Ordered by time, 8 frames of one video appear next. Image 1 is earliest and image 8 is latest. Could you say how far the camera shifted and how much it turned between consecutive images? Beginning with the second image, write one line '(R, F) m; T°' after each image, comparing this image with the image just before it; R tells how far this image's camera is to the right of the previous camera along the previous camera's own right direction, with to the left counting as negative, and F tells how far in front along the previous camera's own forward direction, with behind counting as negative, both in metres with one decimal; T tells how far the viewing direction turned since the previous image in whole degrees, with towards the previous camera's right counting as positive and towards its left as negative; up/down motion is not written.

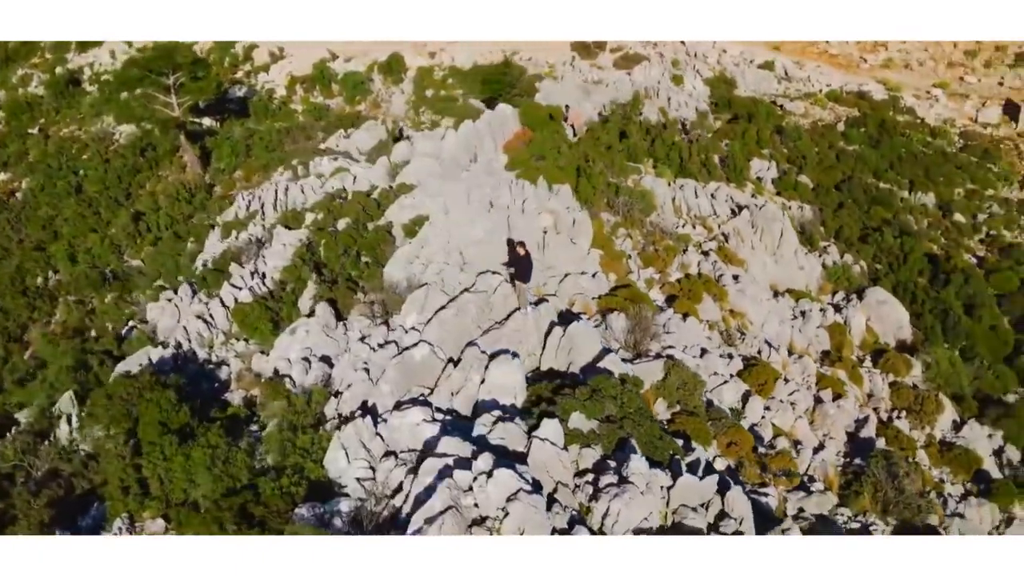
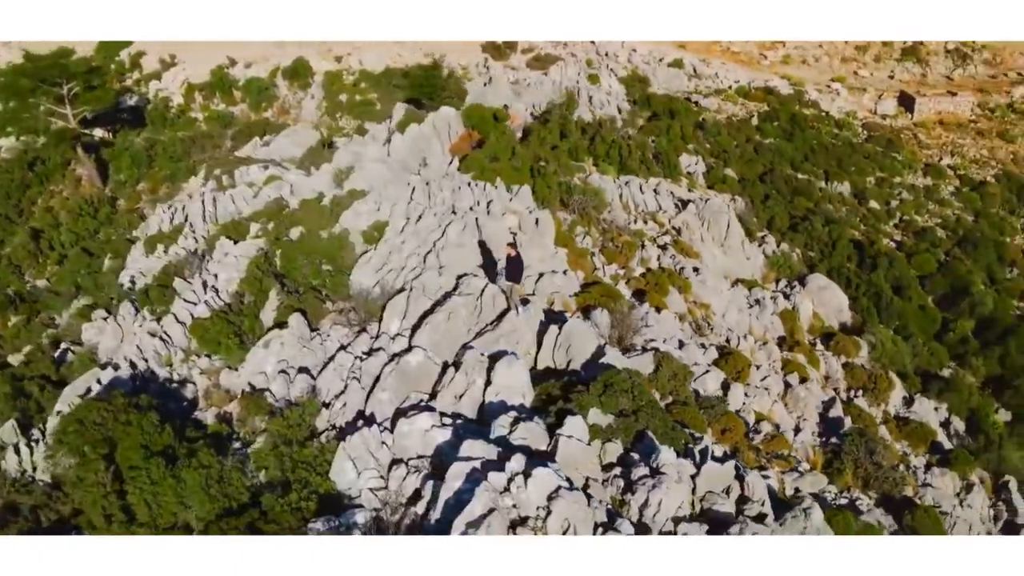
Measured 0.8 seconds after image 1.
(-1.6, 0.0) m; +7°
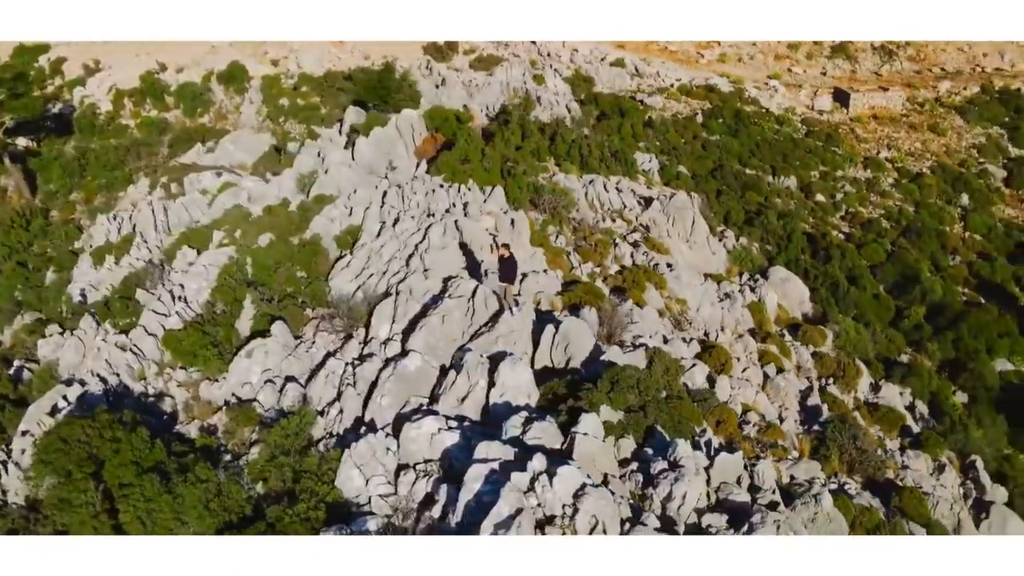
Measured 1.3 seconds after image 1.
(-1.0, 0.0) m; +5°
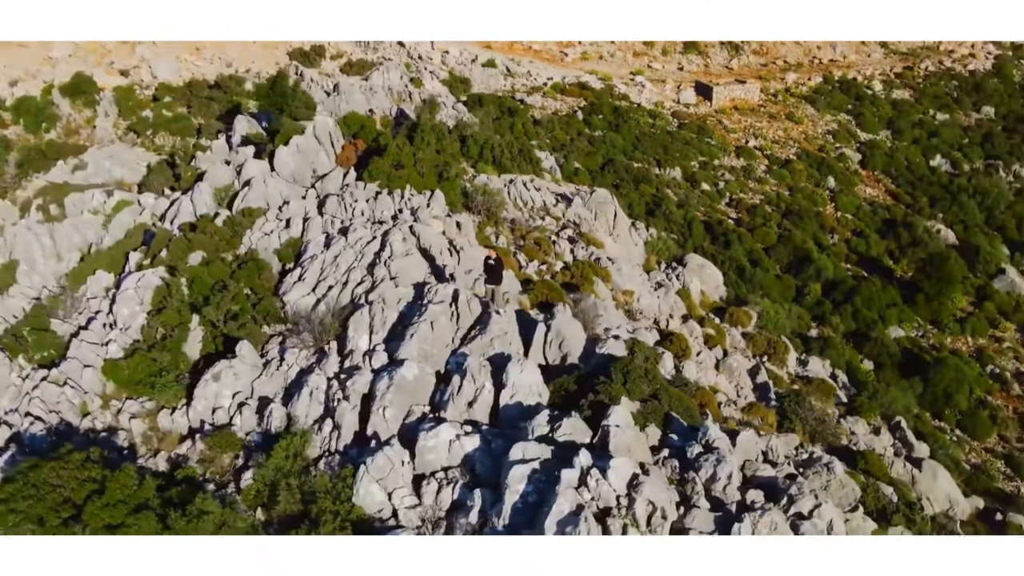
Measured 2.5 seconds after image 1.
(-2.4, +0.1) m; +10°
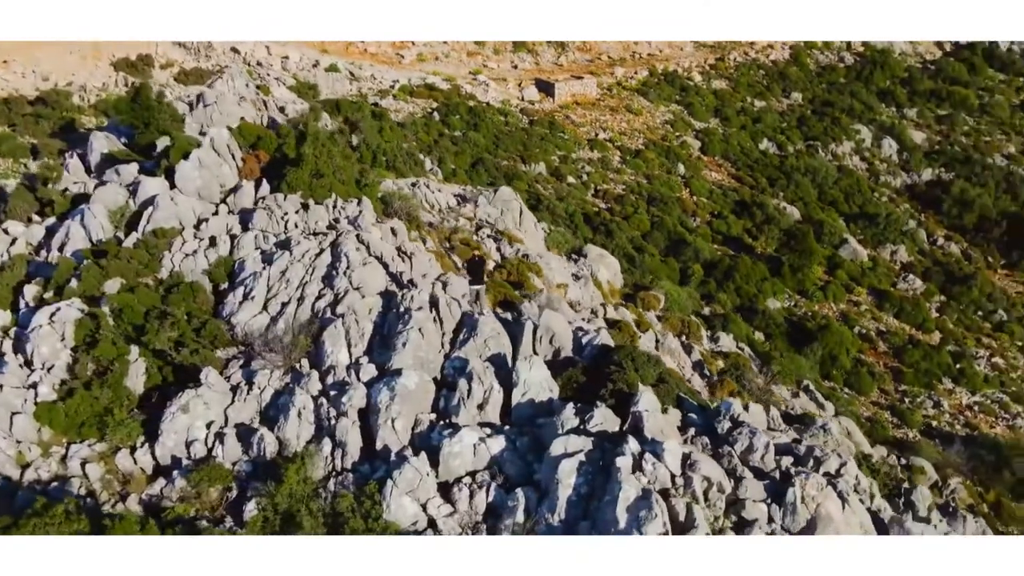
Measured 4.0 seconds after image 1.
(-2.9, +0.2) m; +12°
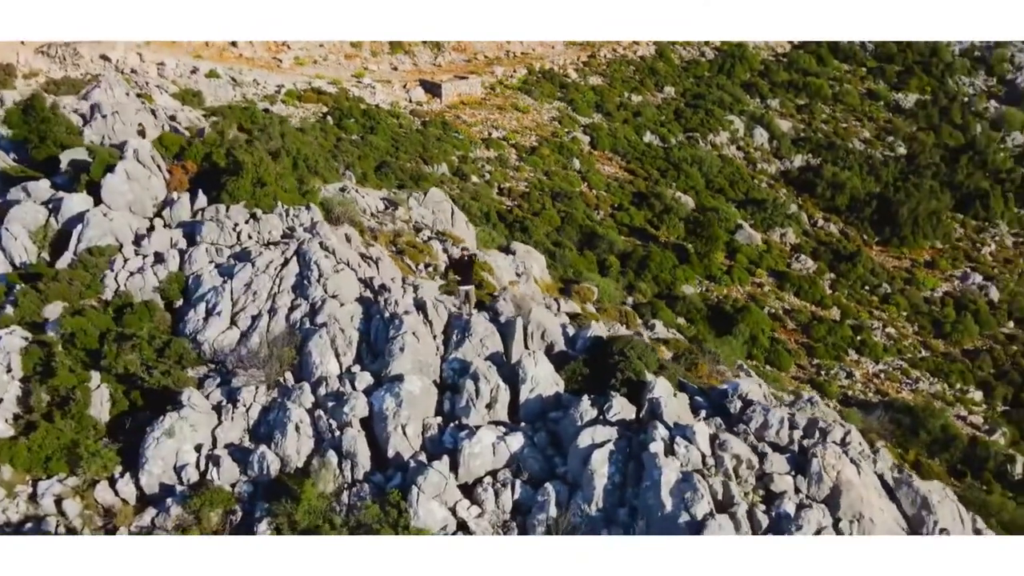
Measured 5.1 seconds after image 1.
(-2.1, +0.1) m; +9°
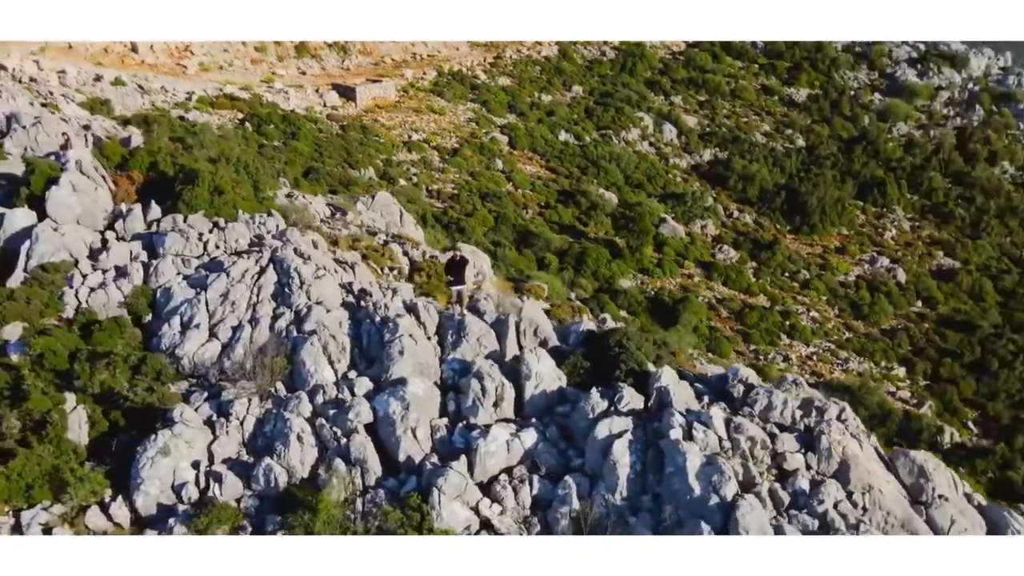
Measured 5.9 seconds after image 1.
(-1.6, 0.0) m; +7°
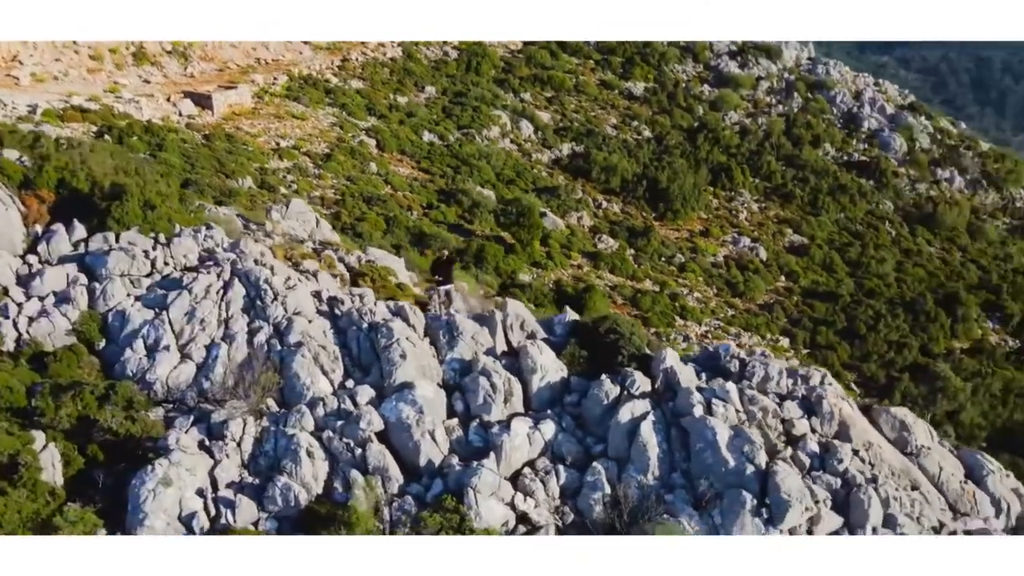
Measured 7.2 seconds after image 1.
(-2.6, +0.2) m; +11°
